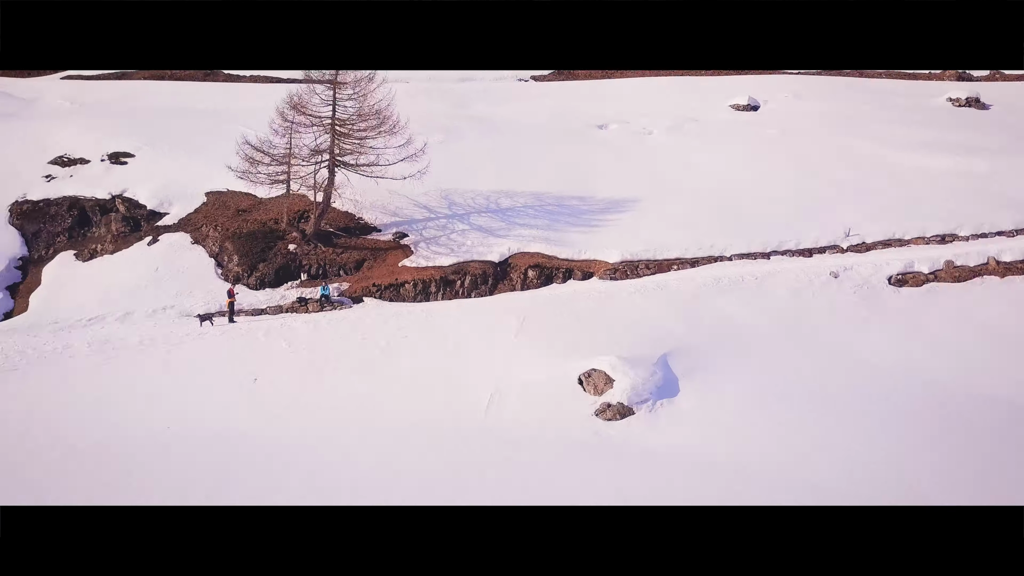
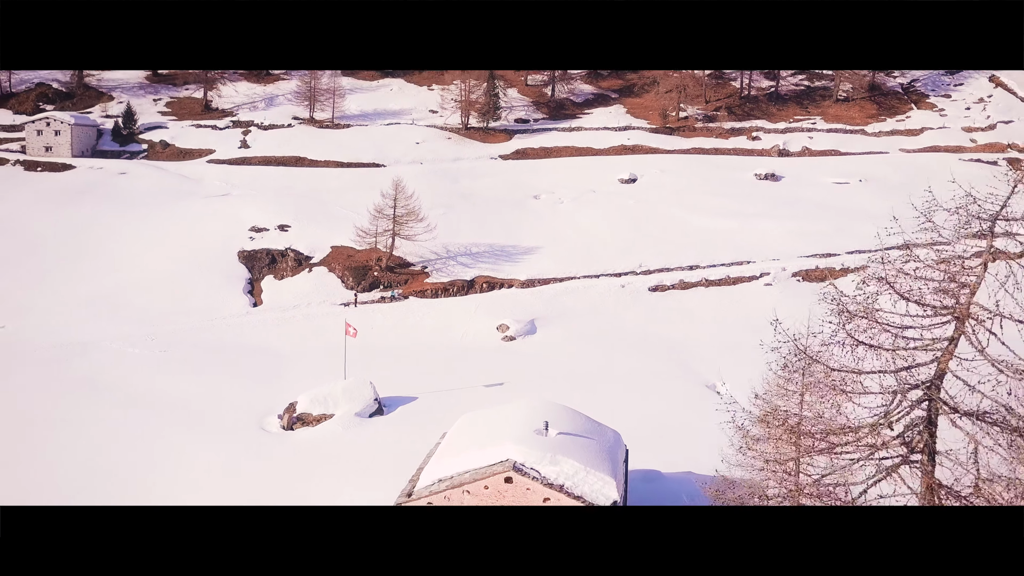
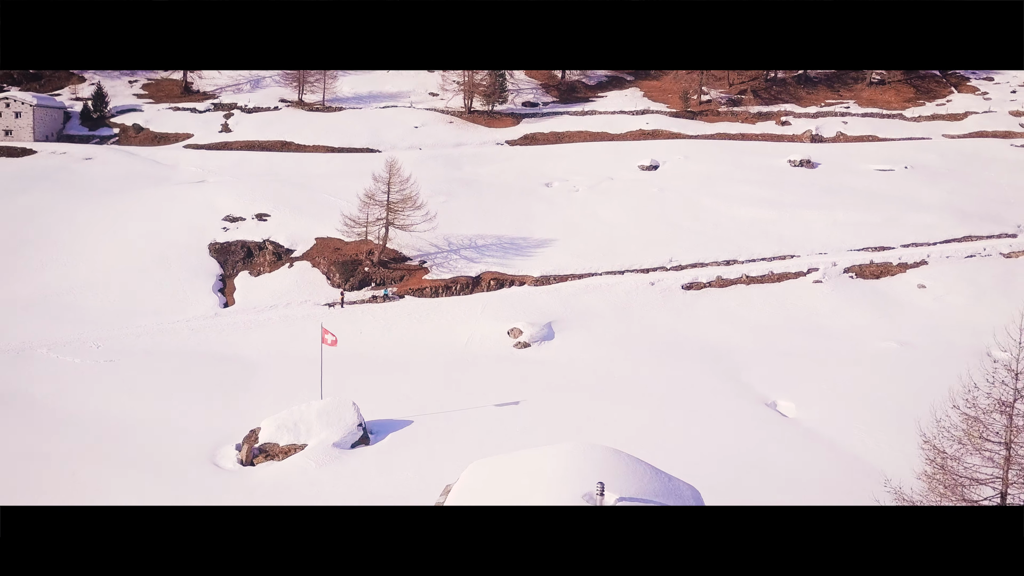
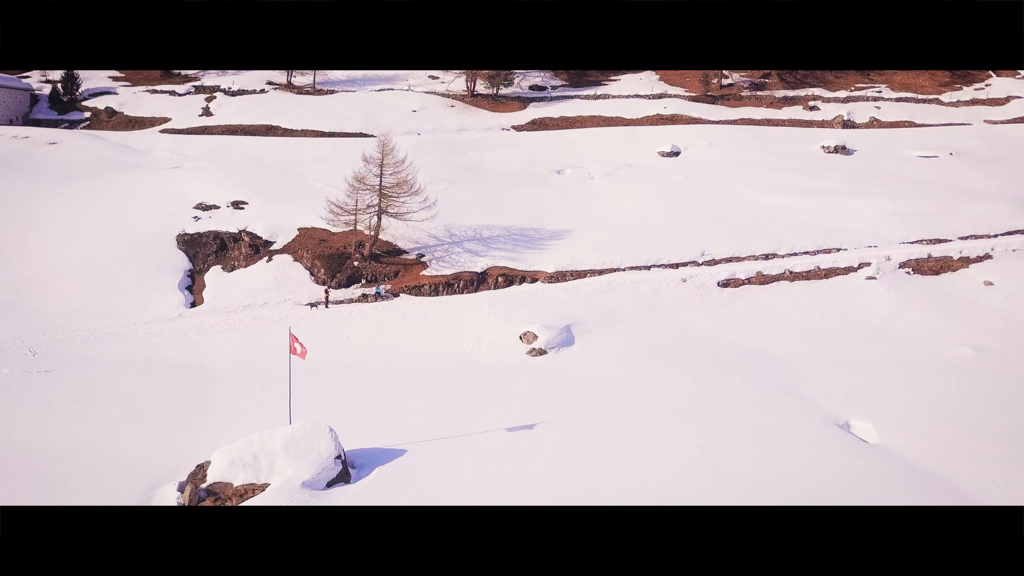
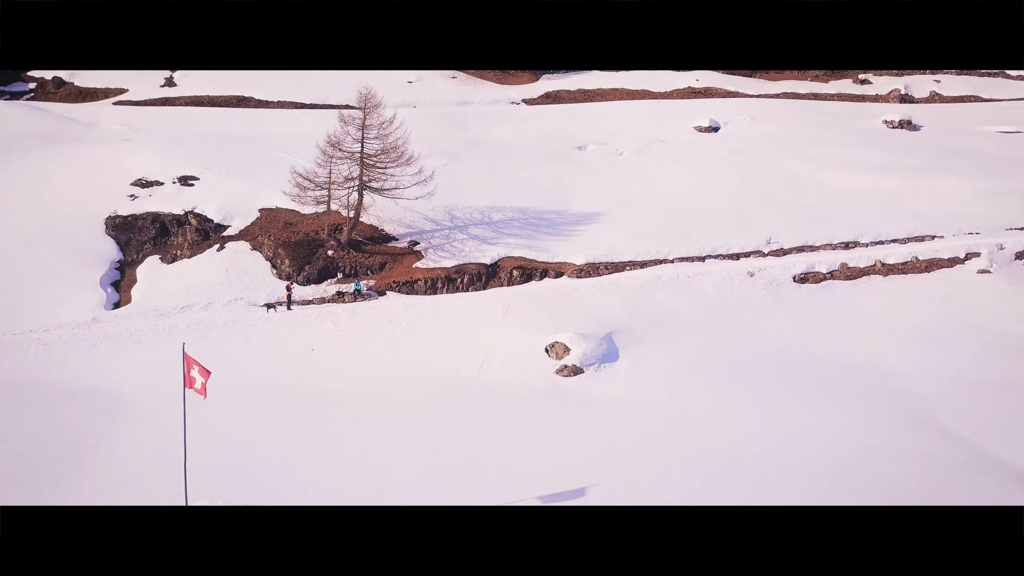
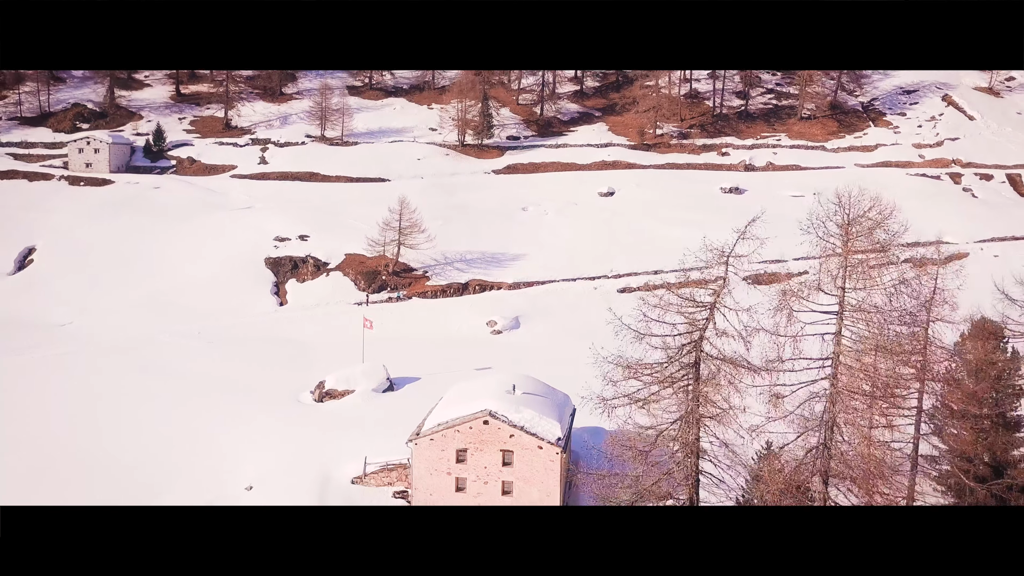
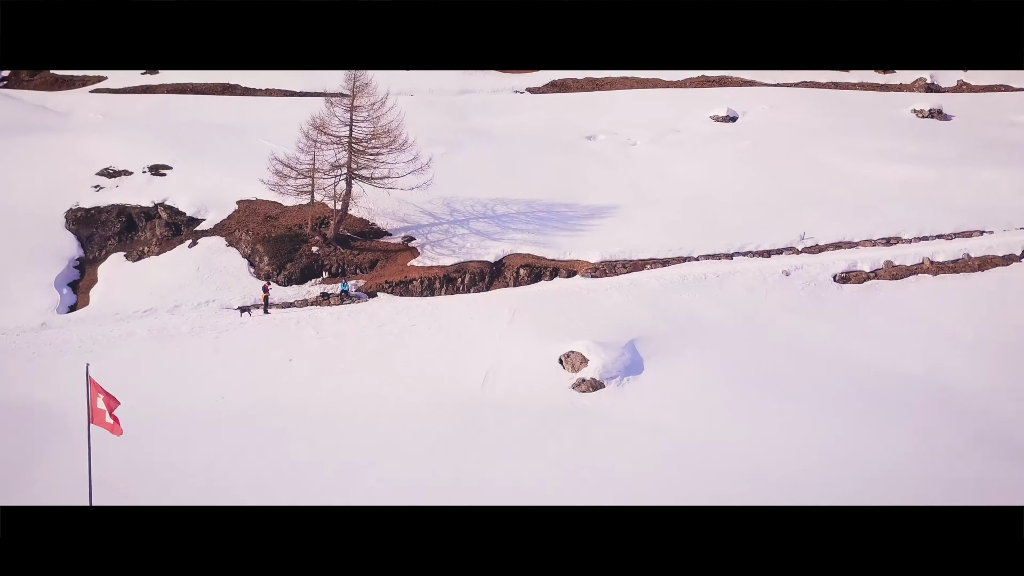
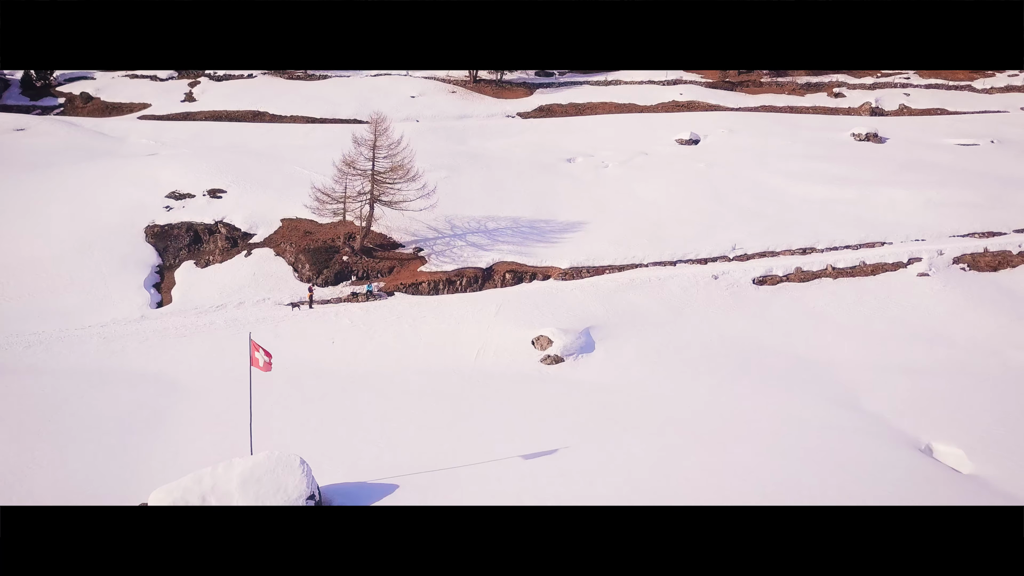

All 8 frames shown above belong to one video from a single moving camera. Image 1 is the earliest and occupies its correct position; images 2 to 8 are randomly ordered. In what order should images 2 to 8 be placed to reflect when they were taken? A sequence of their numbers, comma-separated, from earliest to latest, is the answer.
7, 5, 8, 4, 3, 2, 6
